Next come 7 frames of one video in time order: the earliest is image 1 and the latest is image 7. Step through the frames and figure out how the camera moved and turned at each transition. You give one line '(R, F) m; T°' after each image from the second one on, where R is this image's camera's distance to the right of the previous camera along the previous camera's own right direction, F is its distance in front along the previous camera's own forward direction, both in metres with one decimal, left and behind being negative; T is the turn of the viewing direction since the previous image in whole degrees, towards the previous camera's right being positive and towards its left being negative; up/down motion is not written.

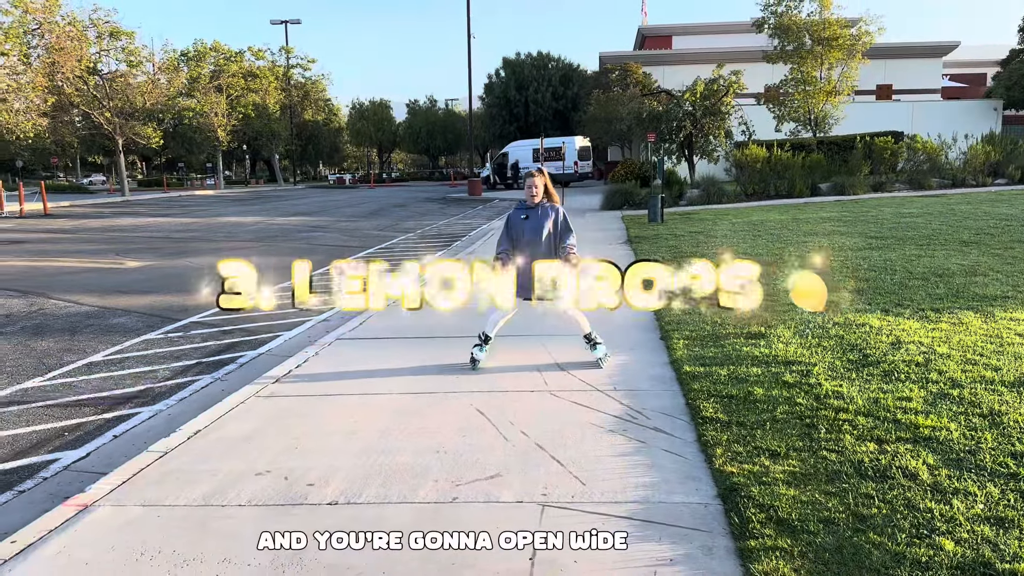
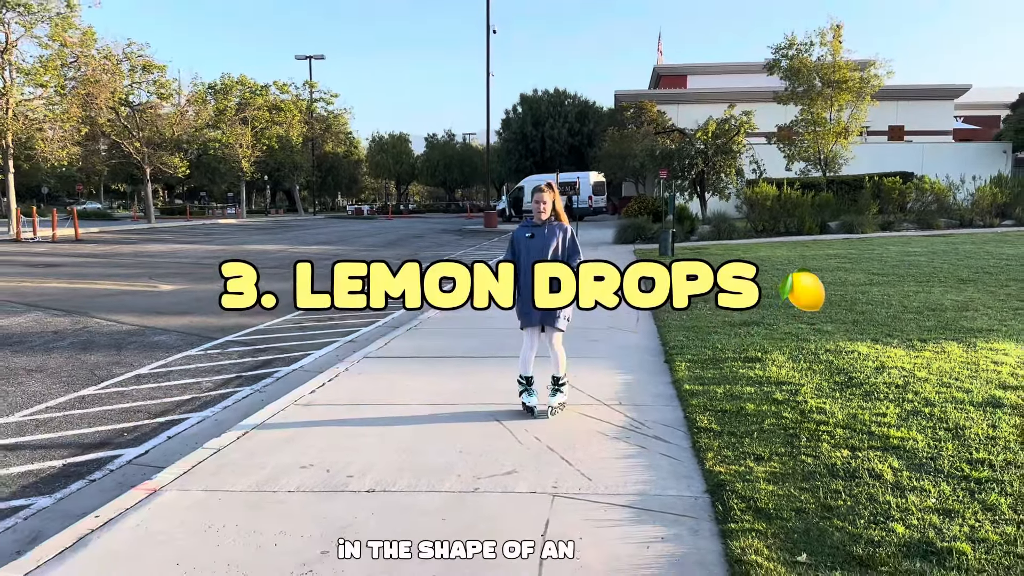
(0.0, -0.5) m; -1°
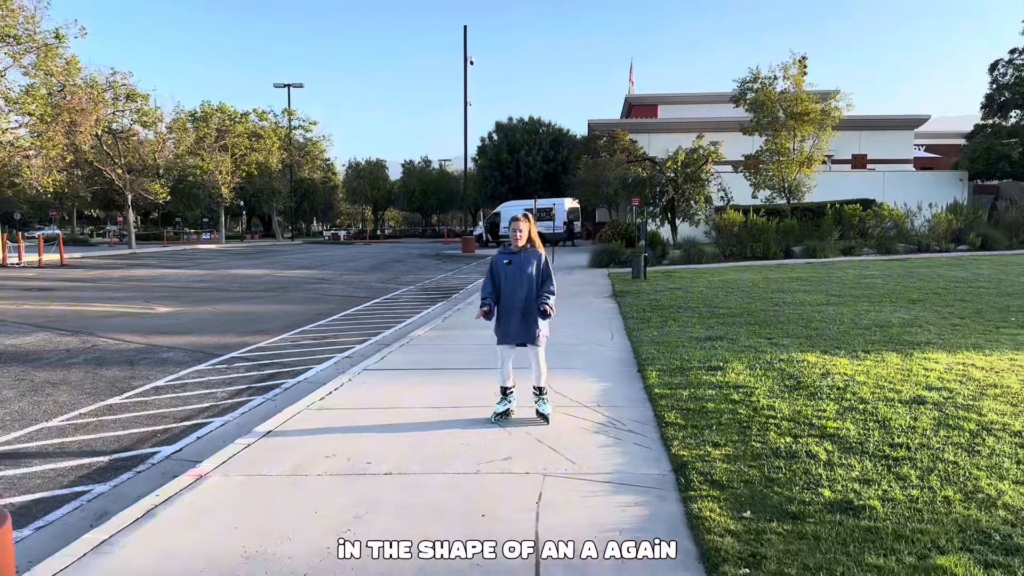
(-0.1, -0.7) m; +2°
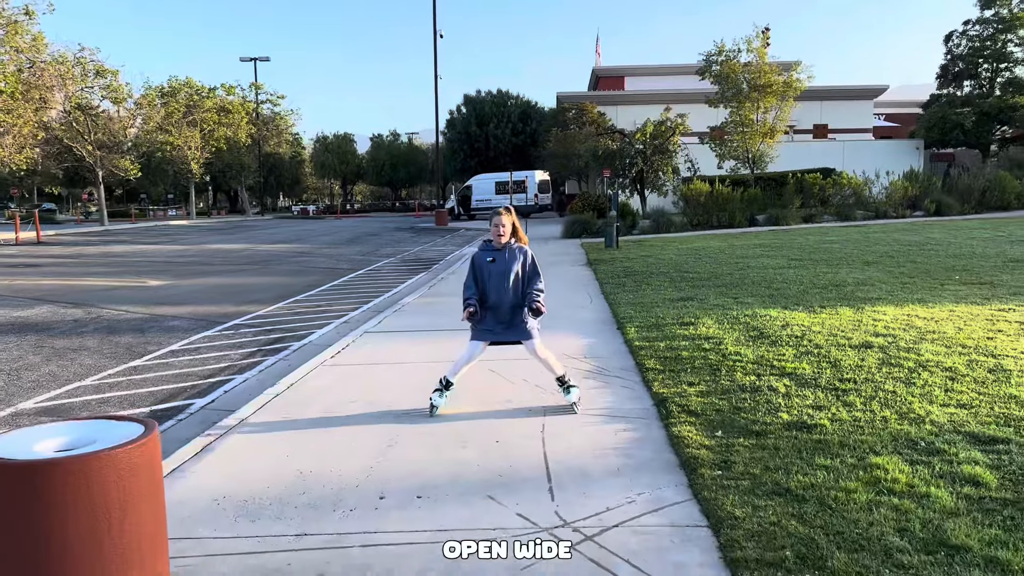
(-0.2, -0.6) m; +2°
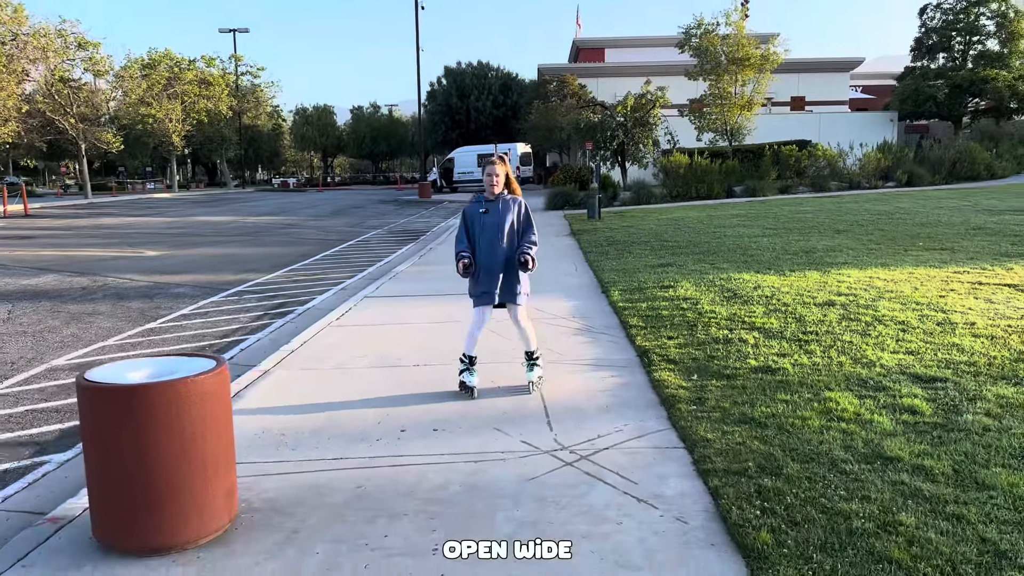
(-0.1, -0.5) m; +1°
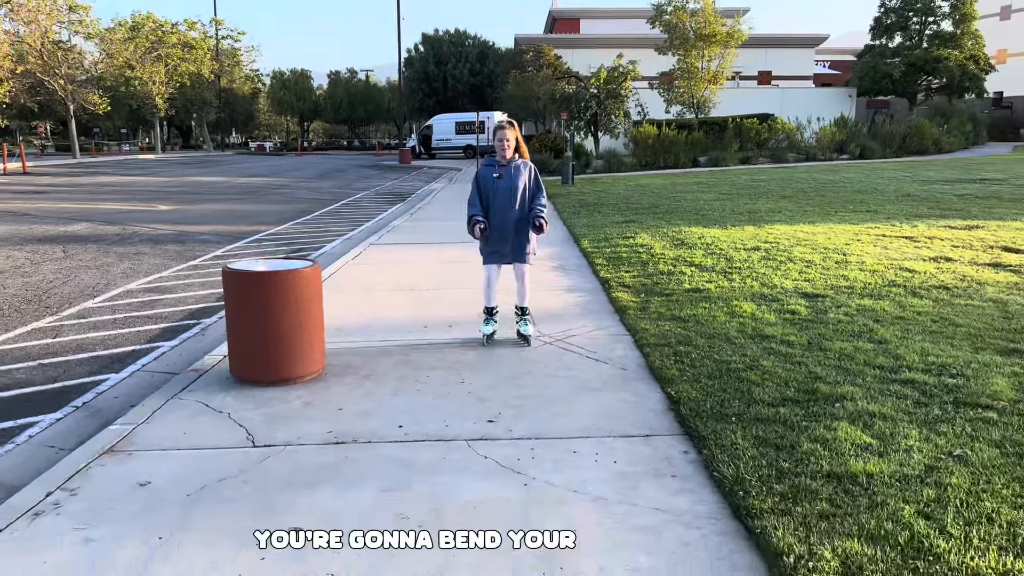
(-0.2, -1.5) m; +2°
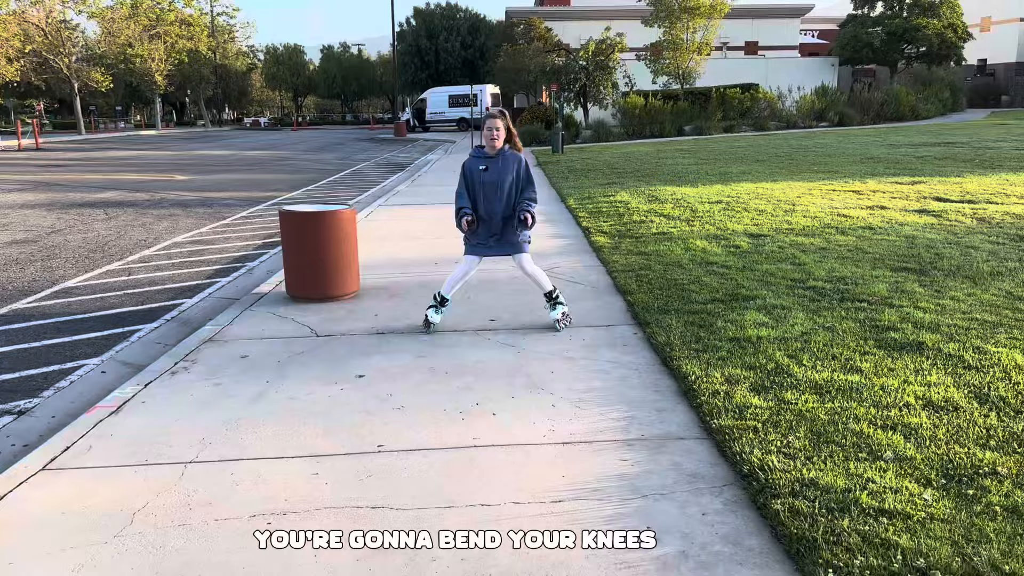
(0.0, -1.2) m; 0°
